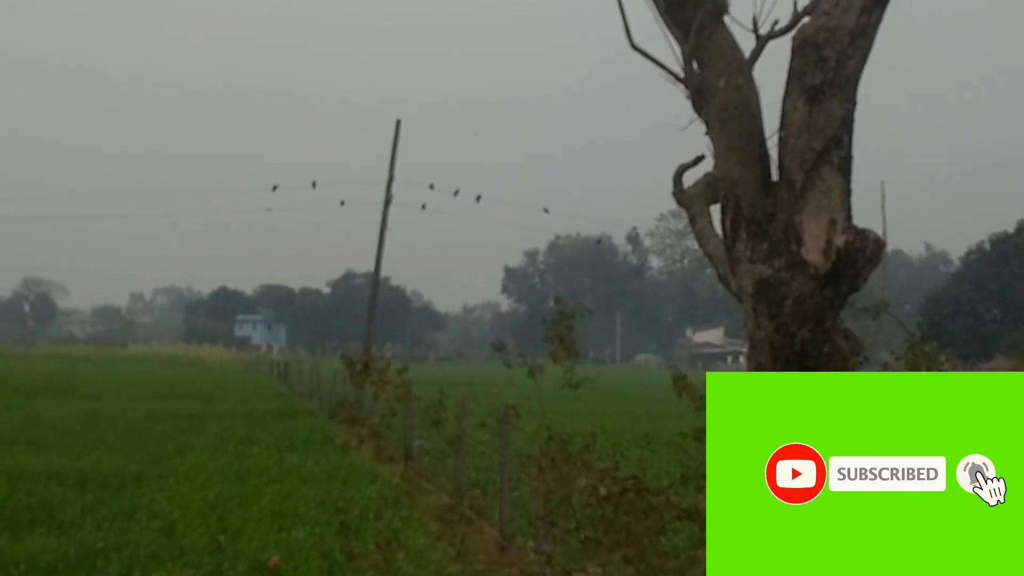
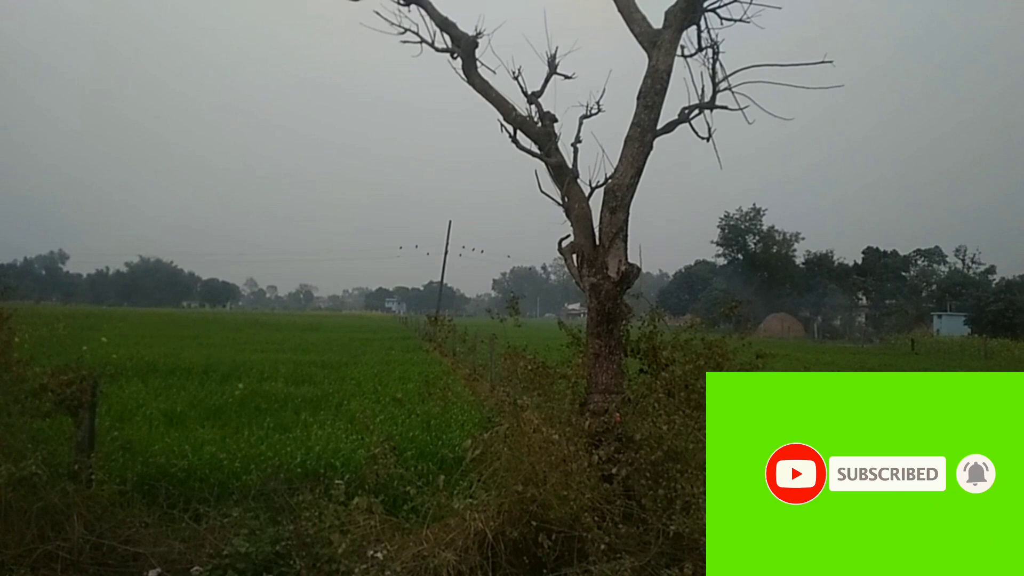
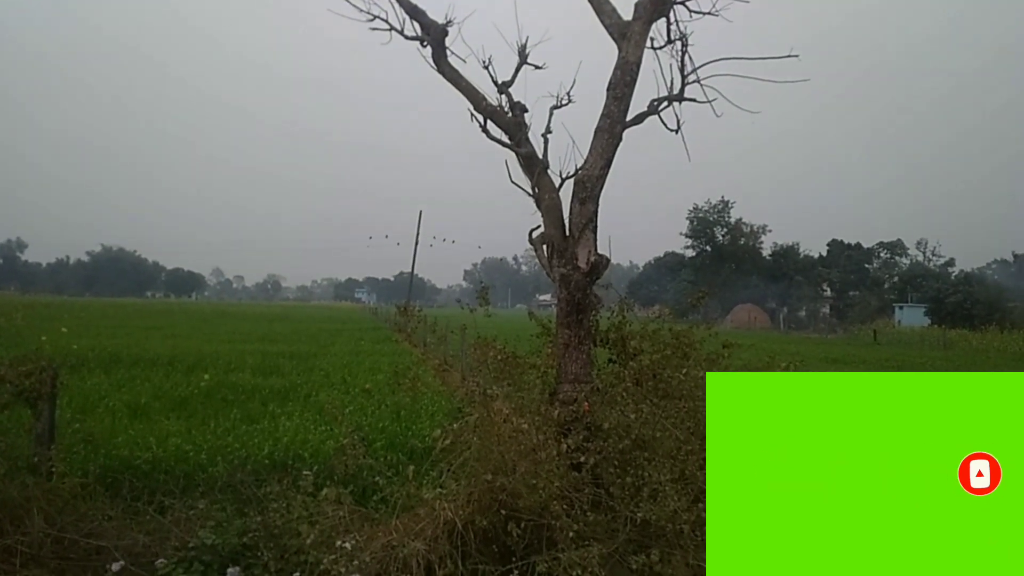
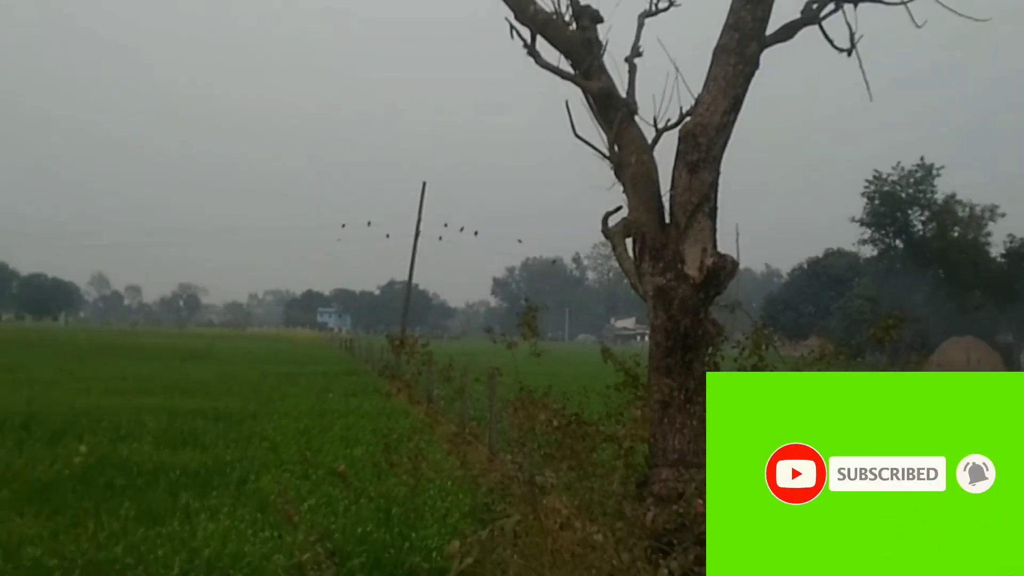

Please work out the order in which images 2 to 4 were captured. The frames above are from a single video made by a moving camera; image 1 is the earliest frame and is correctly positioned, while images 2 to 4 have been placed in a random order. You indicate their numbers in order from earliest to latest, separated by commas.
4, 2, 3
